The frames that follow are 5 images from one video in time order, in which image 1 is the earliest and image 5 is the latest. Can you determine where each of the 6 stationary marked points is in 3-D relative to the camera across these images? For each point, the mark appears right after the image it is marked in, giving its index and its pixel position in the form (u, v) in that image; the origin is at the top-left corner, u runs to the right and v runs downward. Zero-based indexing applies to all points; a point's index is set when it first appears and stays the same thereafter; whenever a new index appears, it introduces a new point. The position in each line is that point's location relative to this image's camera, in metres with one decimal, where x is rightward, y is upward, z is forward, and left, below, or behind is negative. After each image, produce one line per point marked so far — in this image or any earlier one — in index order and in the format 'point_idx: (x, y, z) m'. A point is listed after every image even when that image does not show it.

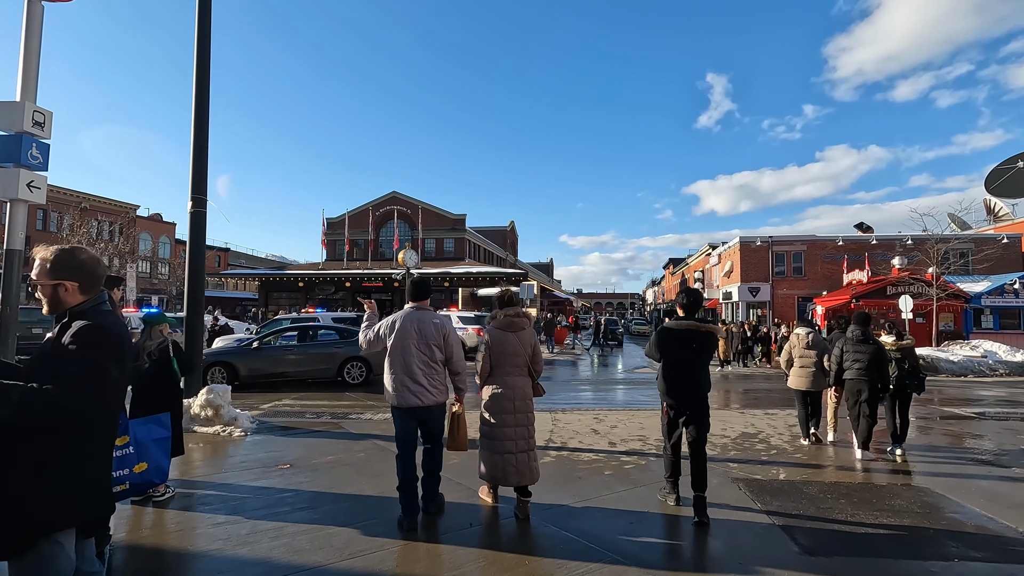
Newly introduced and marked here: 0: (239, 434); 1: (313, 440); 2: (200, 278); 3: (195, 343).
0: (-3.5, -1.9, +7.0) m
1: (-2.4, -1.8, +6.7) m
2: (-4.3, +0.2, +7.6) m
3: (-4.3, -0.8, +7.5) m
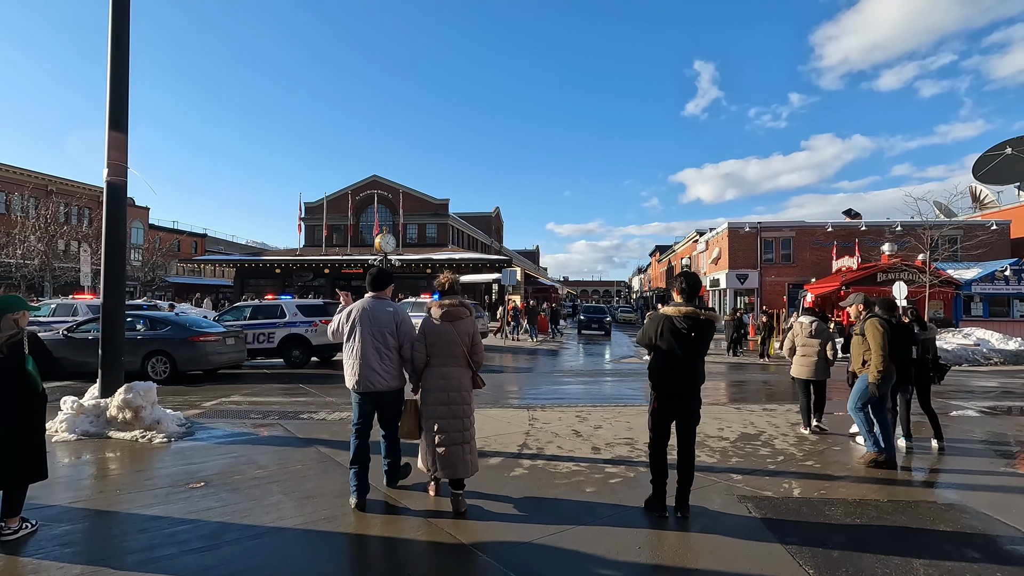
0: (-3.8, -1.7, +6.0) m
1: (-2.7, -1.6, +5.7) m
2: (-4.6, +0.4, +6.6) m
3: (-4.7, -0.6, +6.5) m
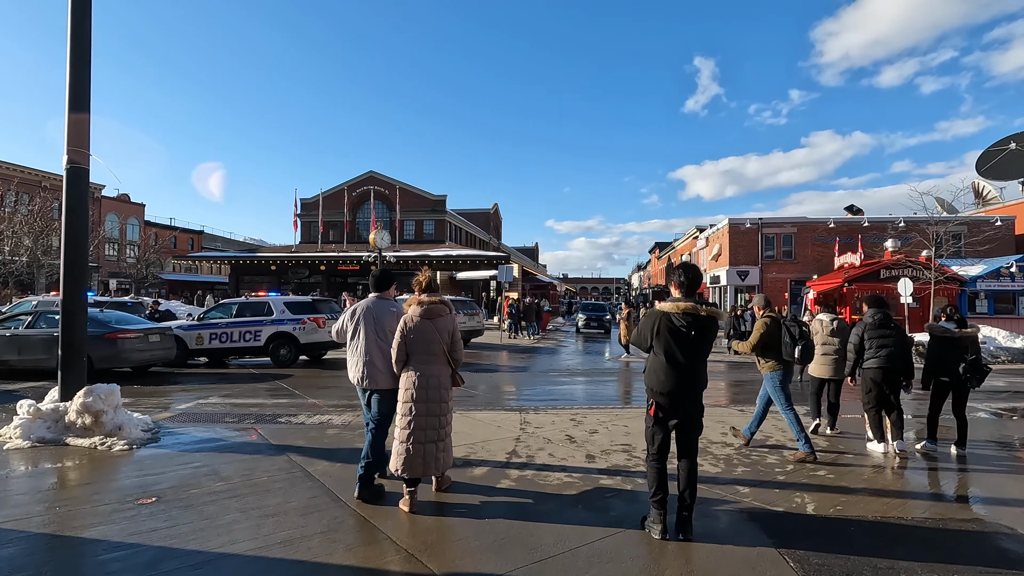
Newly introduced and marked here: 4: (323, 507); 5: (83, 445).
0: (-4.0, -1.6, +5.6) m
1: (-2.8, -1.6, +5.3) m
2: (-4.8, +0.4, +6.1) m
3: (-4.8, -0.5, +6.1) m
4: (-1.3, -1.6, +3.9) m
5: (-4.3, -1.6, +5.6) m
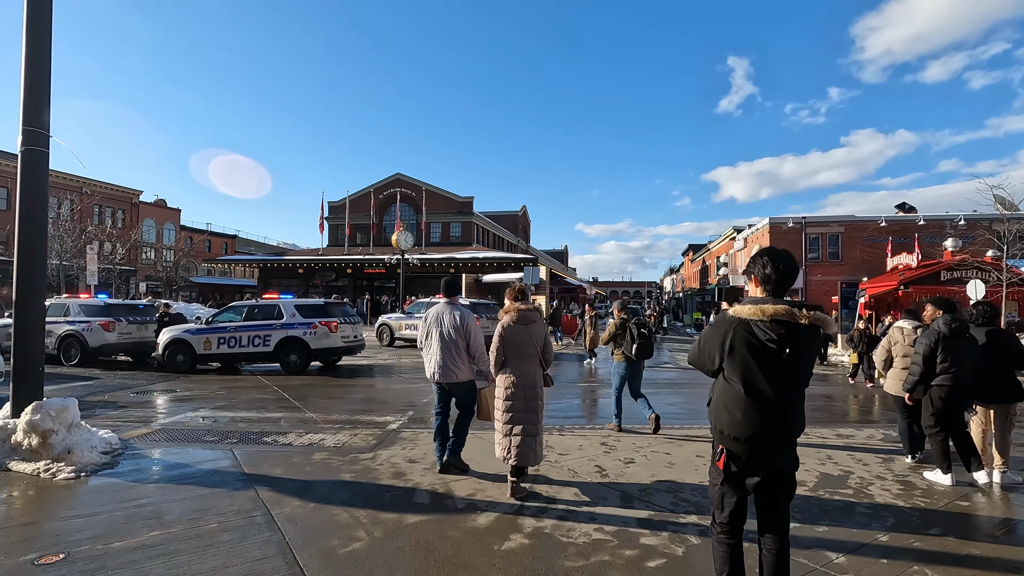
0: (-3.8, -1.6, +4.7) m
1: (-2.7, -1.6, +4.4) m
2: (-4.6, +0.4, +5.3) m
3: (-4.6, -0.5, +5.3) m
4: (-1.3, -1.5, +3.0) m
5: (-4.2, -1.6, +4.8) m
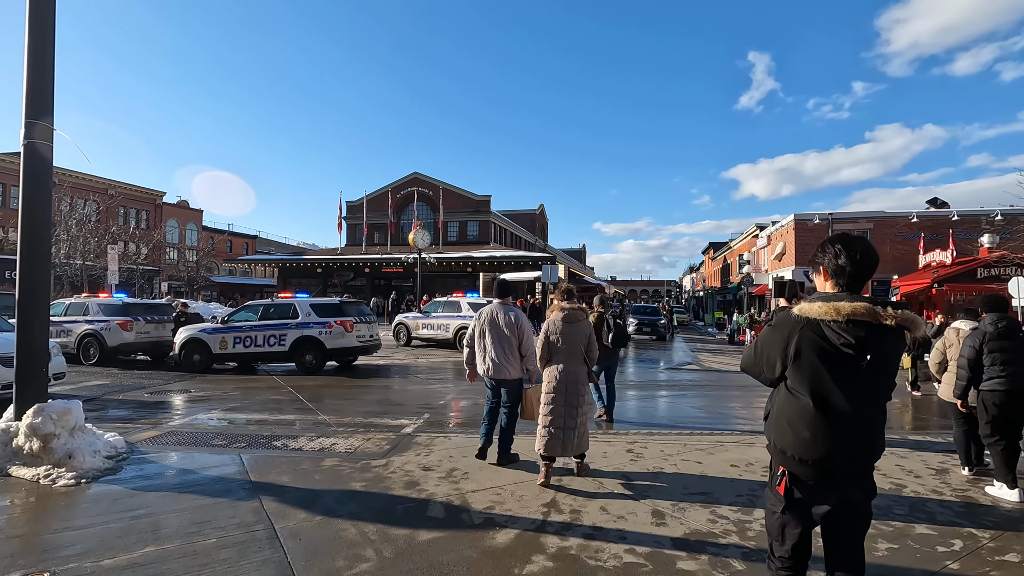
0: (-3.6, -1.6, +4.5) m
1: (-2.6, -1.6, +4.1) m
2: (-4.4, +0.4, +5.2) m
3: (-4.4, -0.5, +5.1) m
4: (-1.2, -1.5, +2.7) m
5: (-4.0, -1.6, +4.6) m
